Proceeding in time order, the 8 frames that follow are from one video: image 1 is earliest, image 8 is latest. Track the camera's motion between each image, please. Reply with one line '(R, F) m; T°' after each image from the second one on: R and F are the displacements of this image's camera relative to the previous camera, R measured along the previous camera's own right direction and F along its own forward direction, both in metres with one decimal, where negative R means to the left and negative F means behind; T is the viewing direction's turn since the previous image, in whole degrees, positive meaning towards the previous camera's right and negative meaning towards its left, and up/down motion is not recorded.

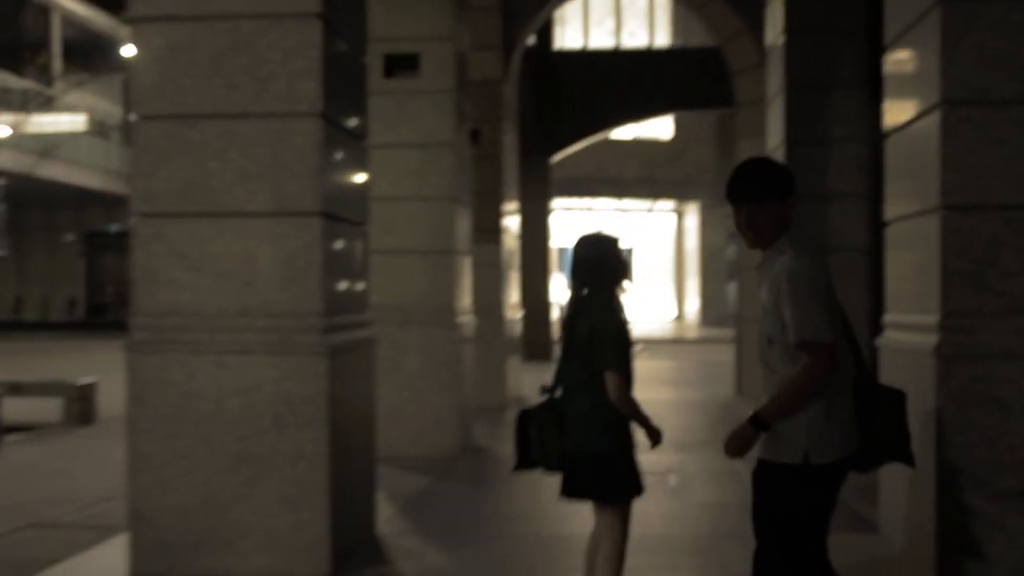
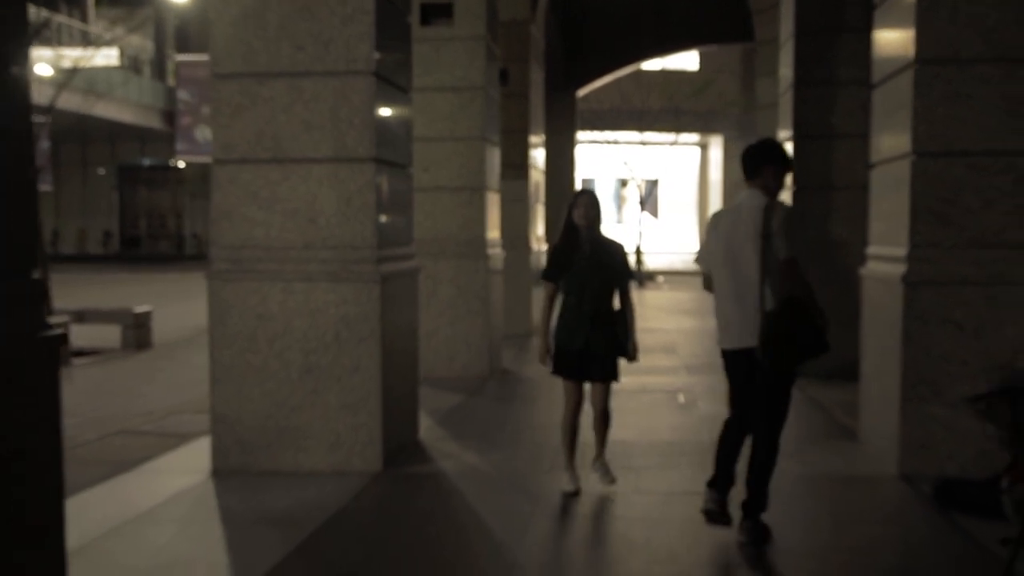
(0.0, -1.0) m; -1°
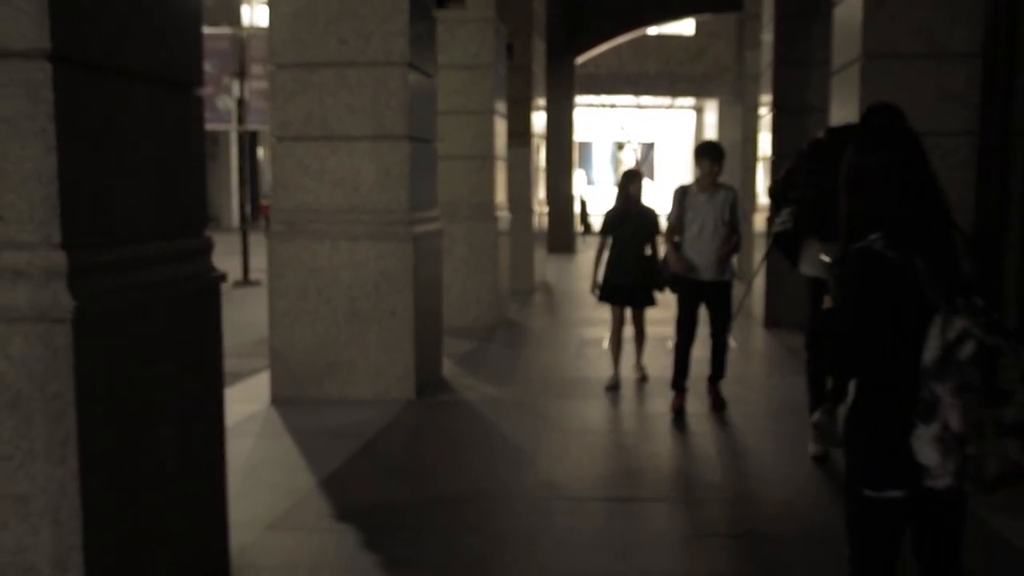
(-0.1, -1.4) m; 0°
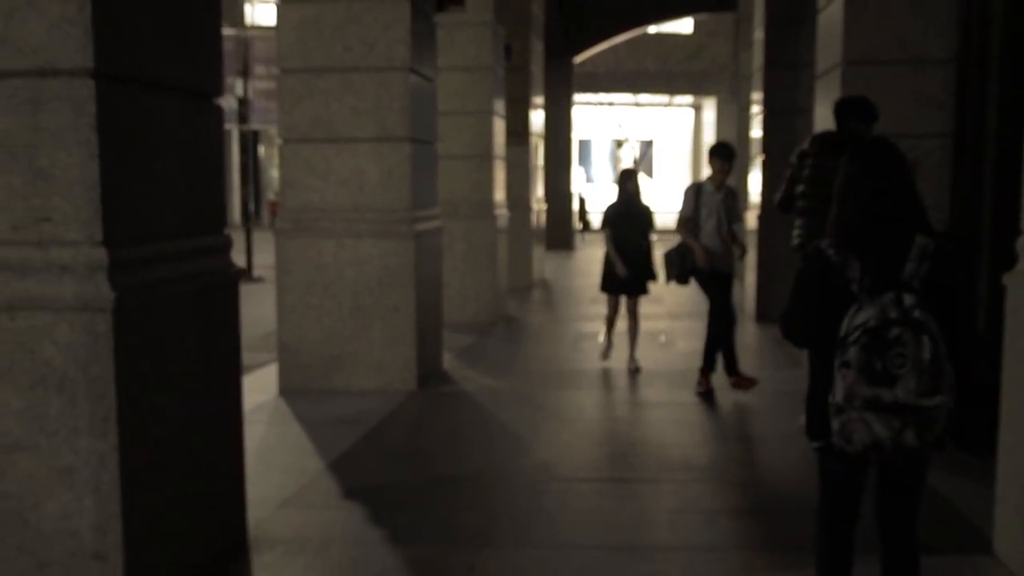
(0.0, -0.4) m; 0°
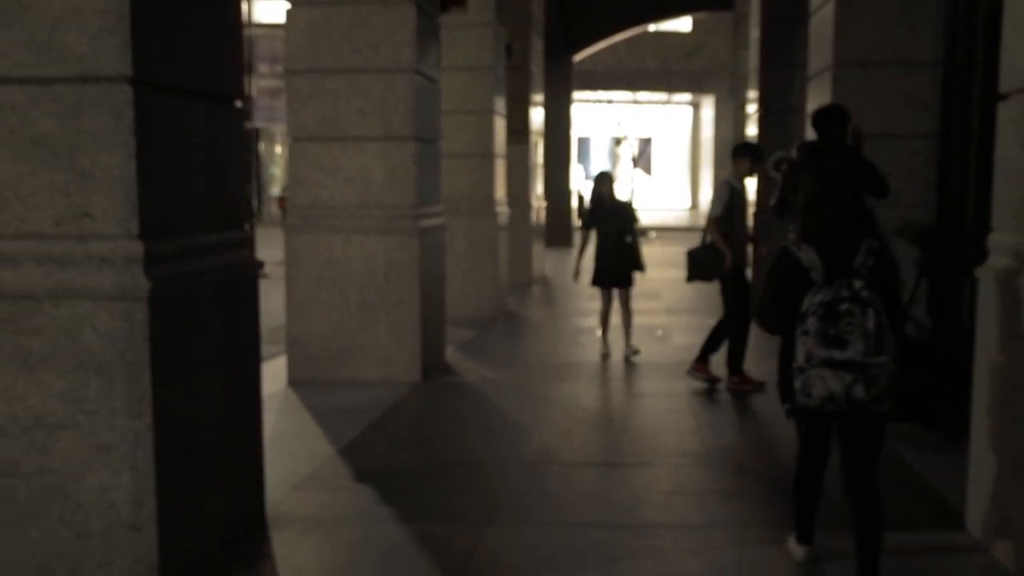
(0.0, -0.3) m; 0°
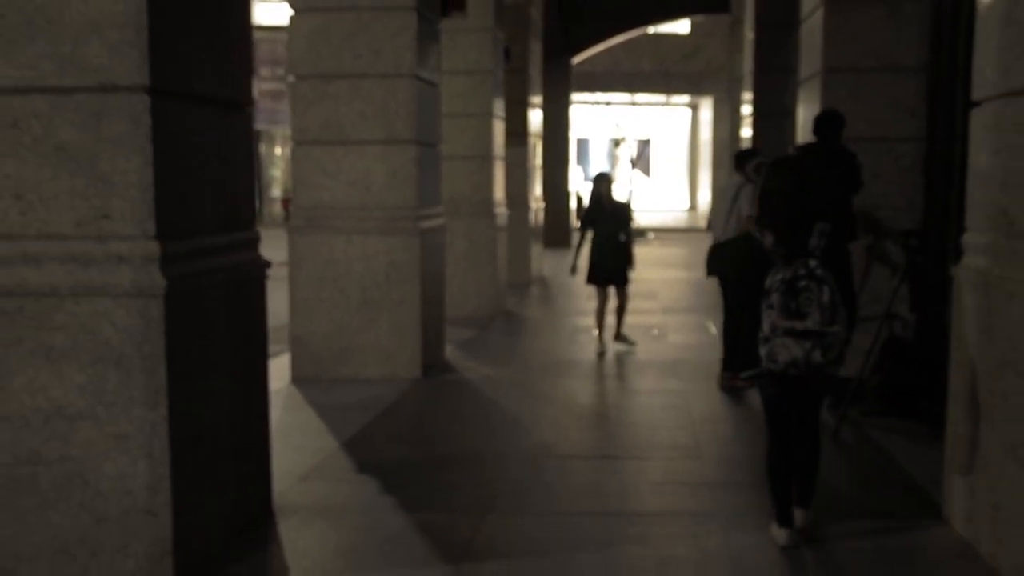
(0.0, -0.2) m; 0°
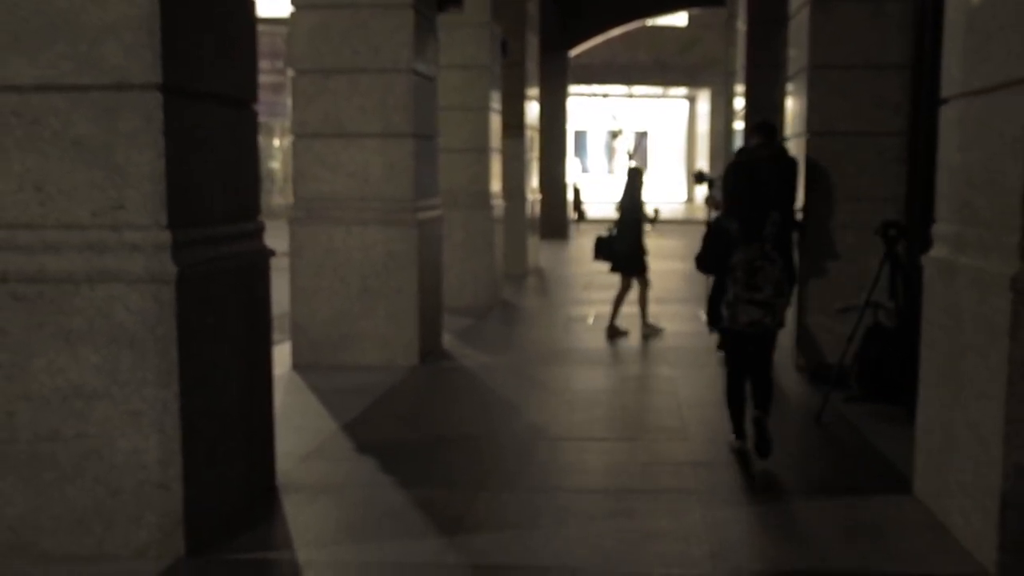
(0.0, -0.3) m; 0°
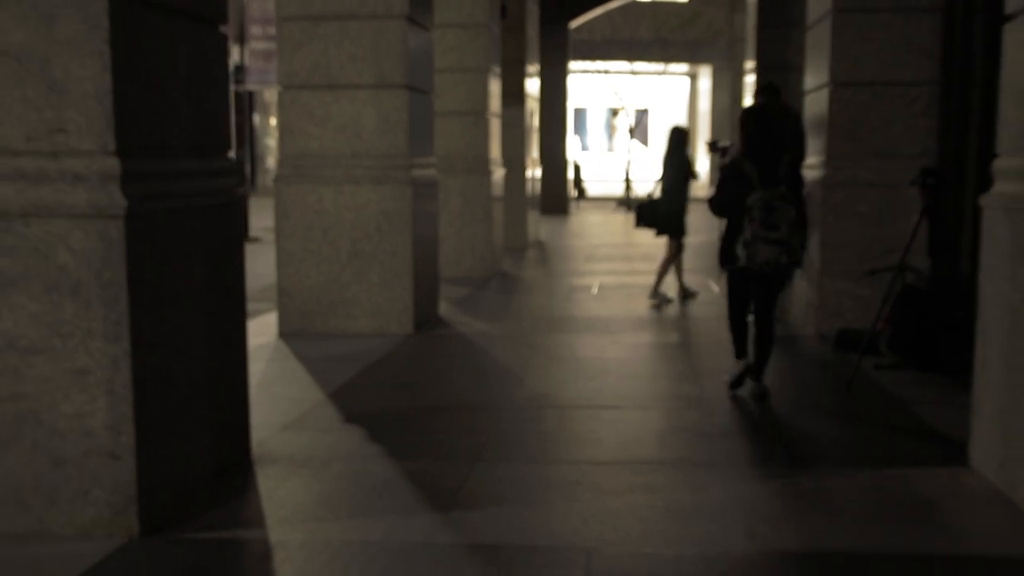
(0.0, +0.7) m; 0°
